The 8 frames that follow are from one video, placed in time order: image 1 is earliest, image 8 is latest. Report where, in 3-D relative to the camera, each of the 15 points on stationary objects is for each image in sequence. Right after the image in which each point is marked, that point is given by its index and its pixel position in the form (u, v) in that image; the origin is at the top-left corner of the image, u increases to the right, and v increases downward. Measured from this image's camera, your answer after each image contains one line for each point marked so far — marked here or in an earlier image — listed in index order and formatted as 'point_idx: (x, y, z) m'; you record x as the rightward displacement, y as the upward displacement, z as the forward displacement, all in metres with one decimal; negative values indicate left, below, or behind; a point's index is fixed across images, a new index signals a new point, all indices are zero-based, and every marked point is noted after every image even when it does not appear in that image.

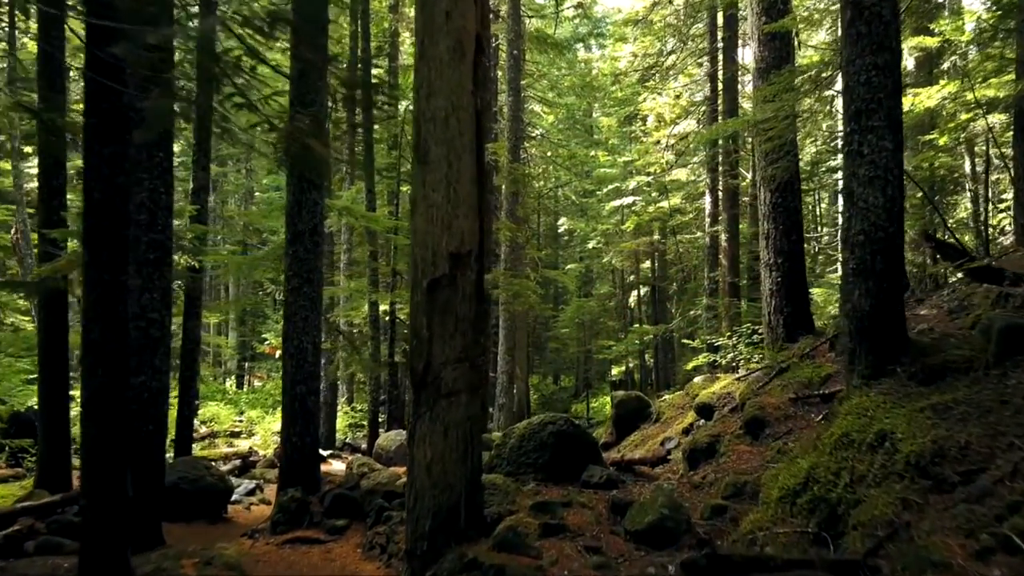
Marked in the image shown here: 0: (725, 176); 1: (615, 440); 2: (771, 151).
0: (+5.8, +3.0, +19.5) m
1: (+1.6, -2.4, +11.0) m
2: (+3.5, +1.9, +9.8) m
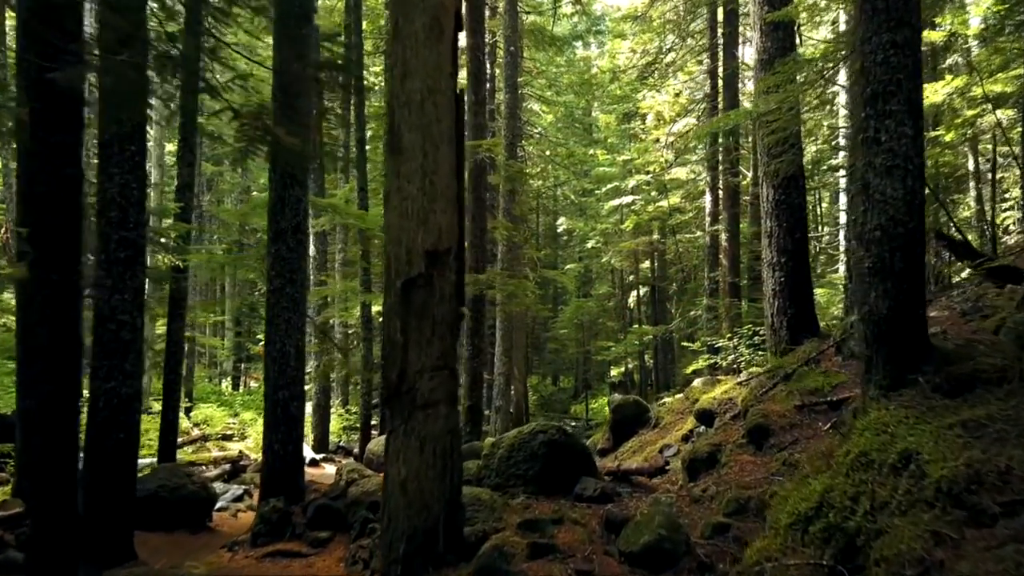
0: (+5.7, +3.0, +19.1) m
1: (+1.5, -2.4, +10.7) m
2: (+3.4, +1.9, +9.4) m
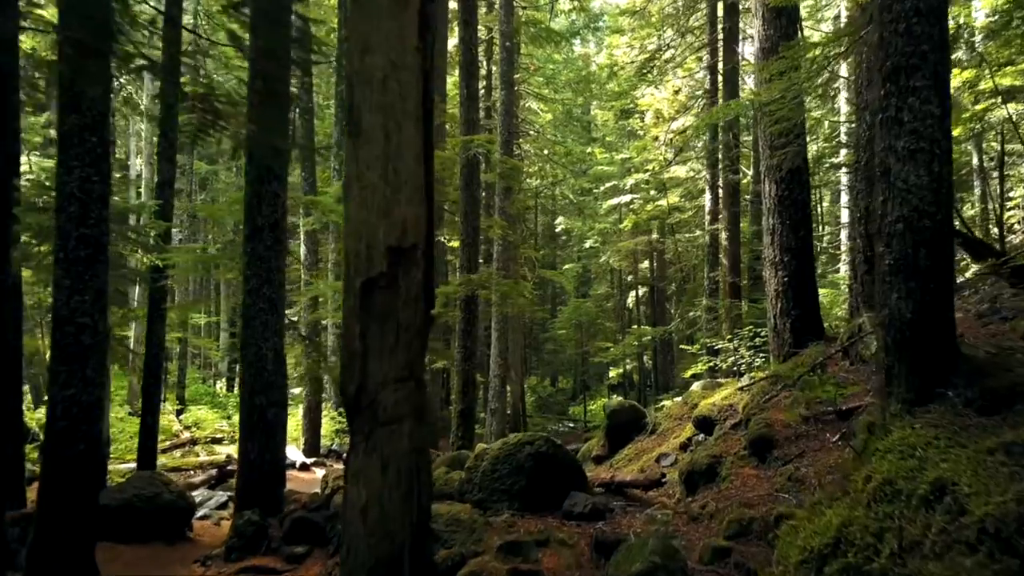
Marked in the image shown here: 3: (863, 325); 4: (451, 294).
0: (+5.6, +3.0, +18.7) m
1: (+1.4, -2.4, +10.2) m
2: (+3.3, +1.9, +8.9) m
3: (+3.6, -0.4, +7.2) m
4: (-1.2, -0.1, +14.1) m
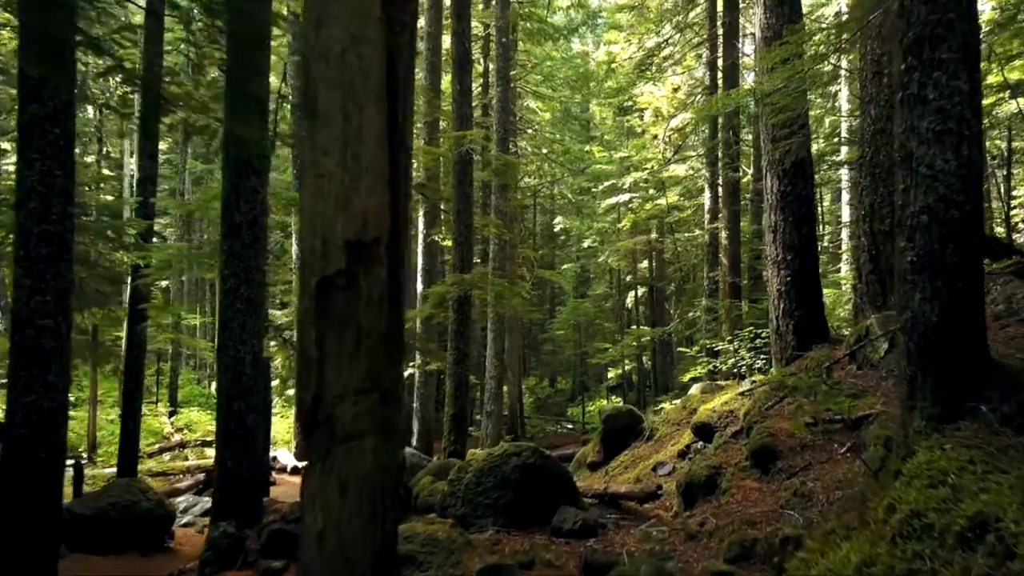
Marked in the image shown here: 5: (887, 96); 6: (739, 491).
0: (+5.5, +3.0, +18.3) m
1: (+1.2, -2.4, +9.8) m
2: (+3.2, +1.9, +8.6) m
3: (+3.4, -0.4, +6.8) m
4: (-1.3, -0.1, +13.7) m
5: (+5.4, +2.7, +10.2) m
6: (+1.9, -1.7, +5.9) m
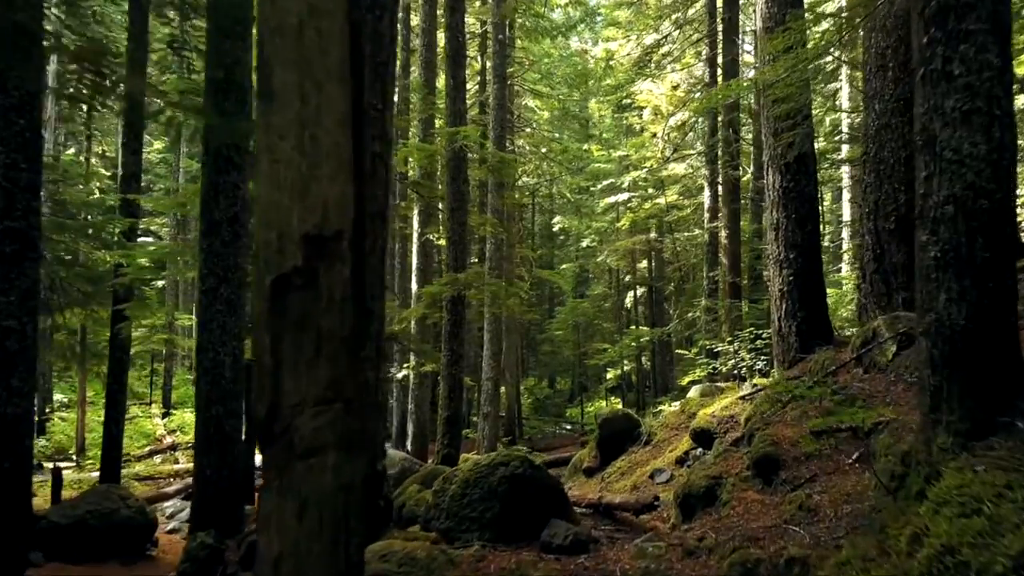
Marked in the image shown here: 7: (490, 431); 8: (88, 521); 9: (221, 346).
0: (+5.4, +3.0, +18.0) m
1: (+1.2, -2.4, +9.5) m
2: (+3.1, +1.9, +8.3) m
3: (+3.4, -0.4, +6.5) m
4: (-1.4, -0.1, +13.4) m
5: (+5.3, +2.7, +9.9) m
6: (+1.8, -1.7, +5.6) m
7: (-0.6, -3.8, +18.9) m
8: (-5.3, -2.9, +8.9) m
9: (-3.1, -0.6, +7.6) m
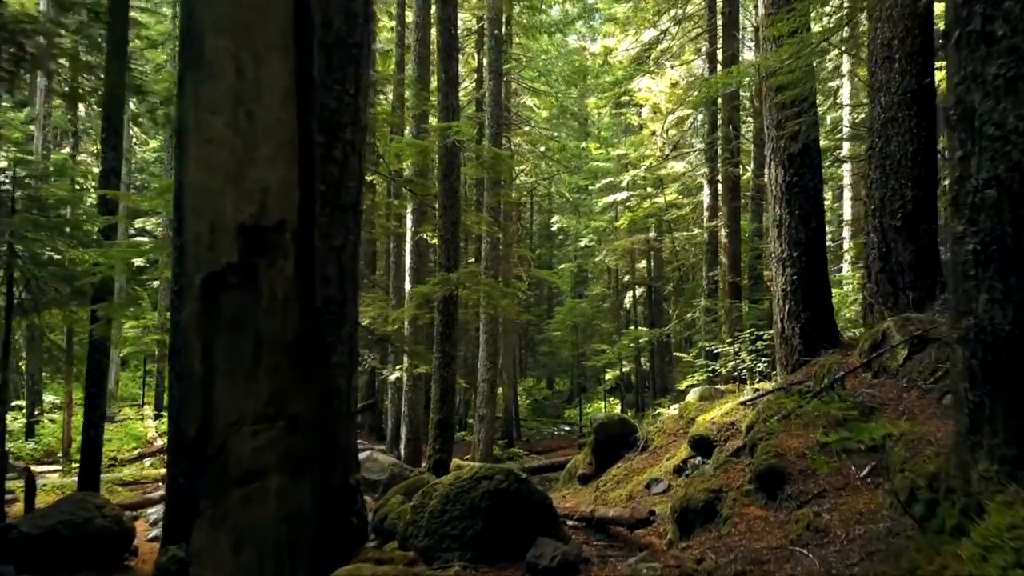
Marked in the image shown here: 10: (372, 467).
0: (+5.3, +3.0, +17.6) m
1: (+1.0, -2.4, +9.2) m
2: (+3.0, +1.9, +7.9) m
3: (+3.2, -0.4, +6.2) m
4: (-1.5, -0.1, +13.0) m
5: (+5.2, +2.7, +9.6) m
6: (+1.7, -1.7, +5.2) m
7: (-0.7, -3.8, +18.5) m
8: (-5.4, -2.9, +8.5) m
9: (-3.2, -0.6, +7.2) m
10: (-2.3, -2.9, +11.8) m
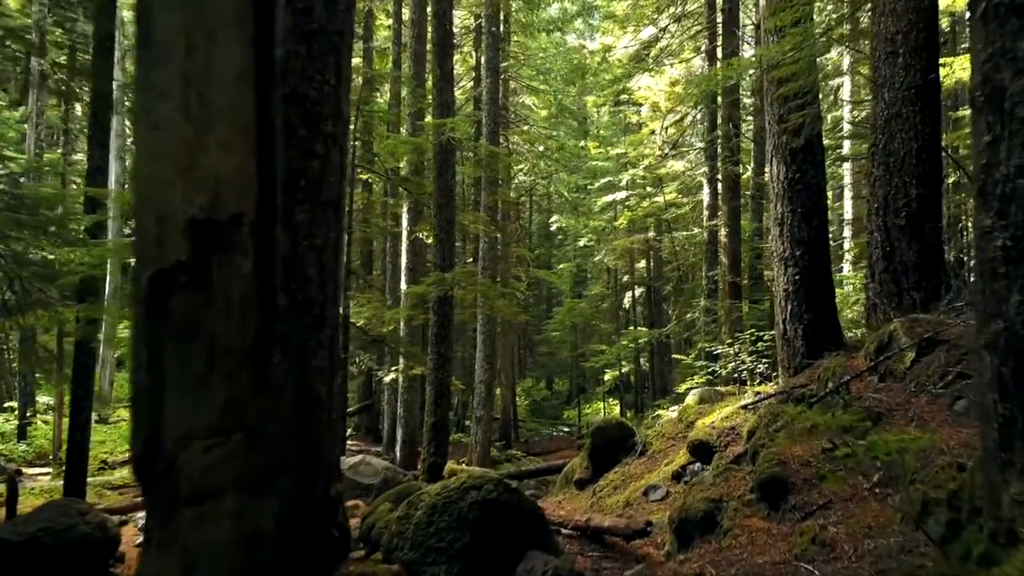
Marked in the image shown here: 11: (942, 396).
0: (+5.2, +3.0, +17.4) m
1: (+1.0, -2.4, +8.9) m
2: (+2.9, +1.9, +7.7) m
3: (+3.2, -0.4, +5.9) m
4: (-1.6, -0.1, +12.8) m
5: (+5.1, +2.7, +9.3) m
6: (+1.6, -1.7, +5.0) m
7: (-0.8, -3.8, +18.3) m
8: (-5.4, -2.9, +8.3) m
9: (-3.3, -0.6, +7.0) m
10: (-2.4, -3.0, +11.6) m
11: (+3.2, -0.8, +5.2) m
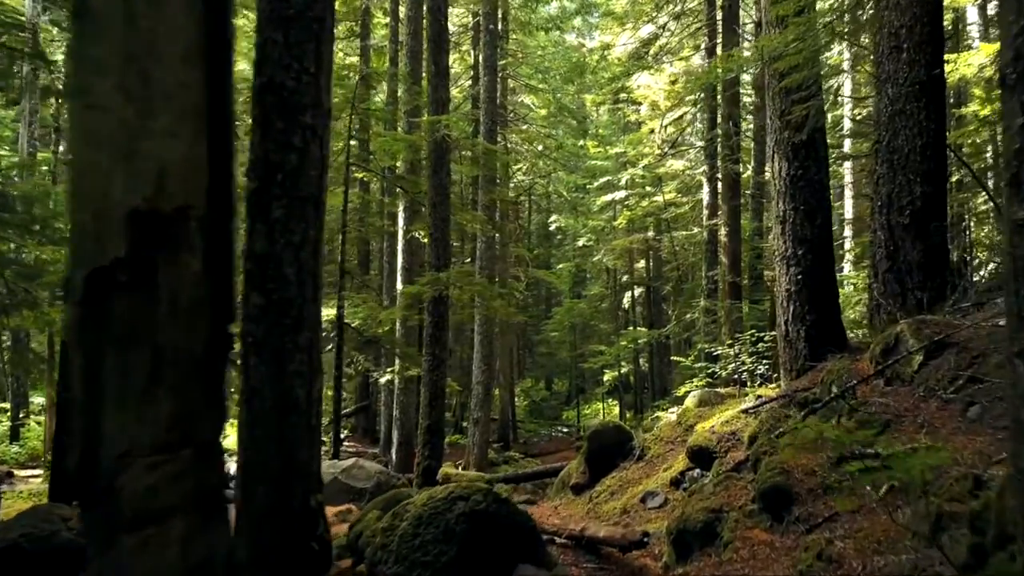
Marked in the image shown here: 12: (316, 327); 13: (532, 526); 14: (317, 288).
0: (+5.1, +3.0, +17.2) m
1: (+0.9, -2.4, +8.7) m
2: (+2.9, +1.9, +7.4) m
3: (+3.1, -0.4, +5.7) m
4: (-1.7, -0.1, +12.6) m
5: (+5.0, +2.7, +9.1) m
6: (+1.5, -1.7, +4.7) m
7: (-0.8, -3.8, +18.1) m
8: (-5.5, -2.9, +8.0) m
9: (-3.3, -0.6, +6.8) m
10: (-2.5, -3.0, +11.3) m
11: (+3.1, -0.8, +5.0) m
12: (-1.2, -0.2, +4.2) m
13: (+0.2, -1.7, +5.2) m
14: (-1.2, 0.0, +4.2) m
